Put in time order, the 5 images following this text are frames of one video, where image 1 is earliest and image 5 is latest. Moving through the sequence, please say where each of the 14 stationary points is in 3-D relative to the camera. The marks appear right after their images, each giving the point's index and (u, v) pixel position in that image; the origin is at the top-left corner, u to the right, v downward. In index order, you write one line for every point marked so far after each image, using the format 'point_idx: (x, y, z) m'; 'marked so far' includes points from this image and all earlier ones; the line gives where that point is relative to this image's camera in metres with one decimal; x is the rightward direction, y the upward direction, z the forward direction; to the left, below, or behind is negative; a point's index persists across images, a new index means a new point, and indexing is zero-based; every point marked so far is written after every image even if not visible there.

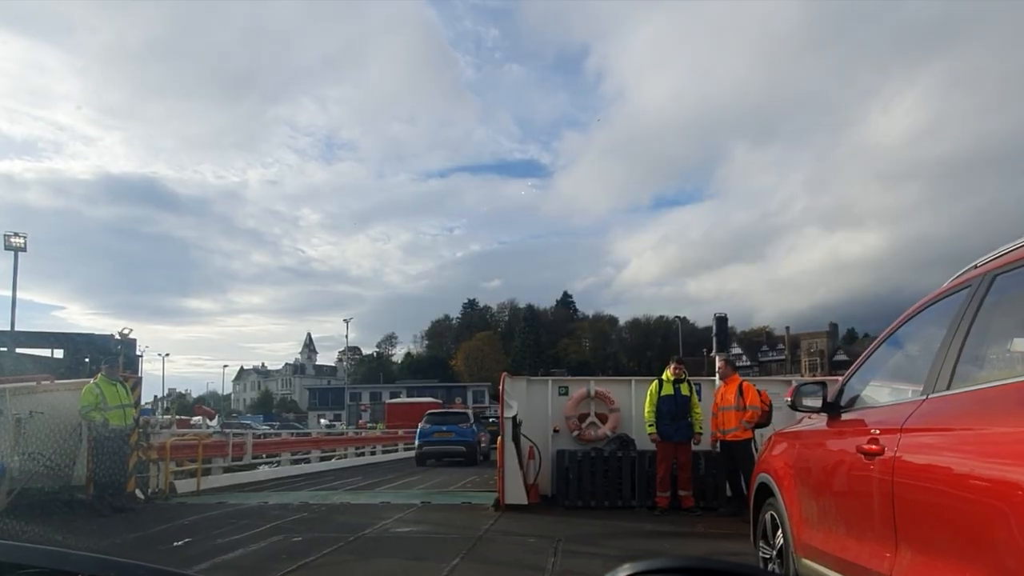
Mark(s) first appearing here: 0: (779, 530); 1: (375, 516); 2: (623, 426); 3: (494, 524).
0: (+1.4, -1.3, +4.4) m
1: (-1.5, -2.6, +9.4) m
2: (+1.4, -1.7, +10.3) m
3: (-0.2, -2.4, +8.4) m
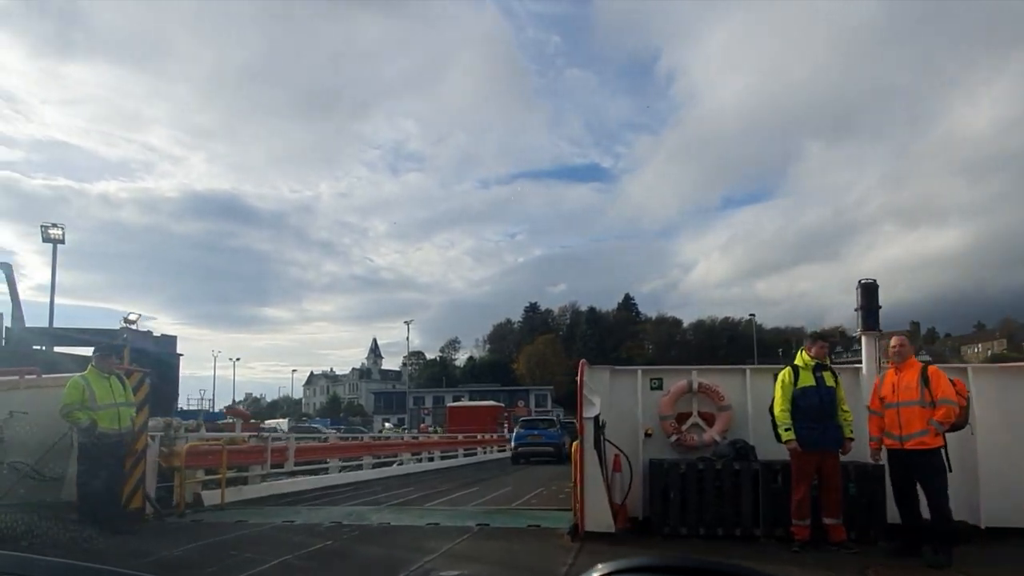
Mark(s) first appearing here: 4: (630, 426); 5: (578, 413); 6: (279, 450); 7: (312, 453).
0: (+1.7, -0.9, +2.0) m
1: (-0.8, -2.2, +7.2) m
2: (+2.1, -1.3, +8.0) m
3: (+0.5, -2.0, +6.2) m
4: (+1.1, -1.3, +8.1) m
5: (+0.6, -1.1, +7.3) m
6: (-4.8, -3.4, +17.3) m
7: (-4.6, -3.8, +19.3) m
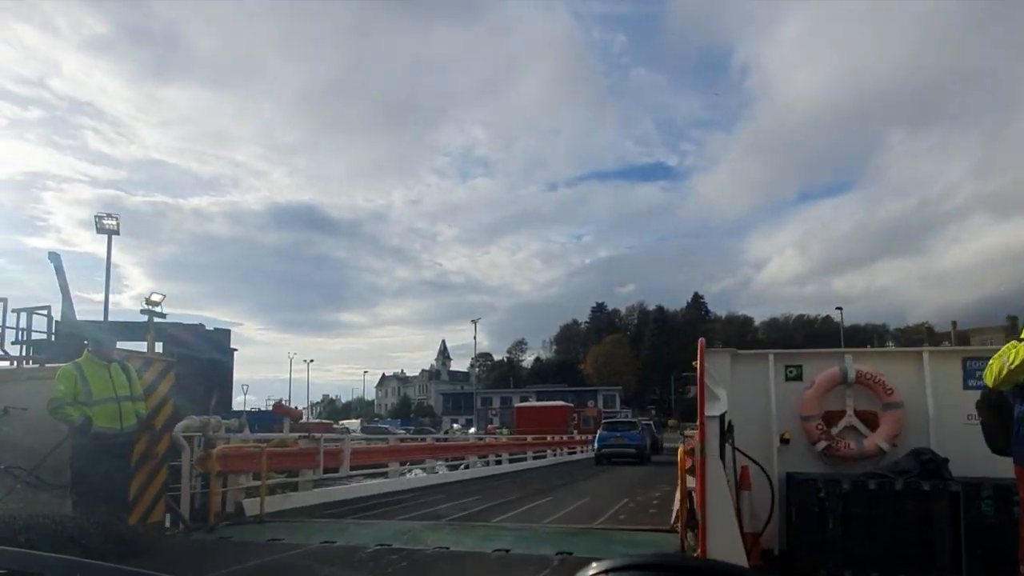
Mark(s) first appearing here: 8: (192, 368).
0: (+1.9, -0.6, 0.0) m
1: (-0.2, -1.9, +5.4) m
2: (+2.8, -1.0, +5.9) m
3: (+1.0, -1.7, +4.3) m
4: (+1.8, -1.0, +6.2) m
5: (+1.2, -0.8, +5.4) m
6: (-3.4, -3.1, +15.7) m
7: (-3.0, -3.5, +17.7) m
8: (-7.1, -1.8, +18.5) m
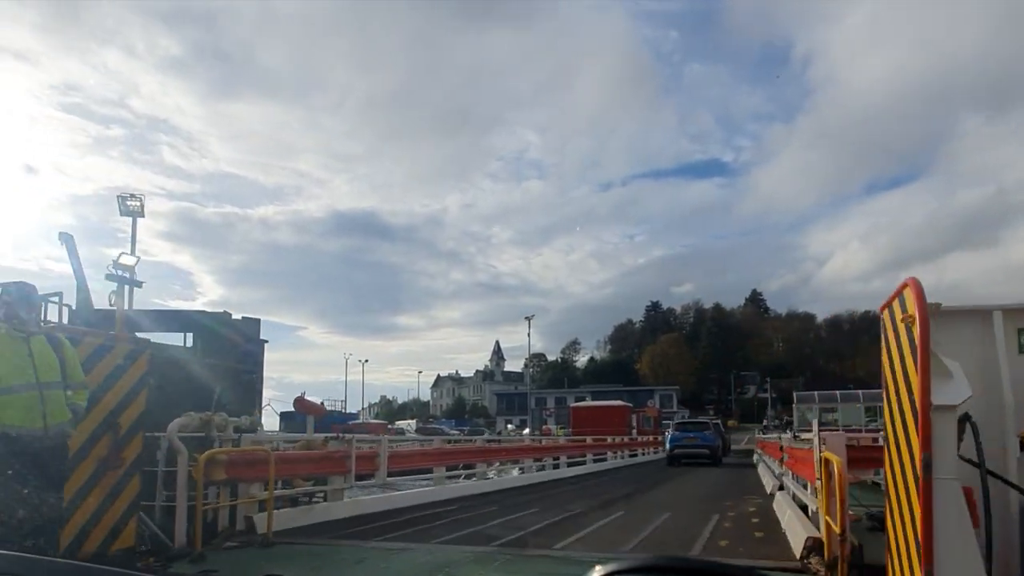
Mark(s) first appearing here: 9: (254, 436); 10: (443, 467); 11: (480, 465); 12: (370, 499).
0: (+1.9, -0.2, -2.3) m
1: (+0.1, -1.6, +3.2) m
2: (+3.2, -0.6, +3.5) m
3: (+1.2, -1.3, +2.0) m
4: (+2.2, -0.6, +3.8) m
5: (+1.5, -0.4, +3.1) m
6: (-2.4, -2.8, +13.7) m
7: (-1.9, -3.2, +15.6) m
8: (-5.9, -1.5, +16.7) m
9: (-3.4, -2.0, +11.1) m
10: (-1.4, -3.6, +16.9) m
11: (-0.8, -4.2, +19.7) m
12: (-2.2, -3.3, +13.1) m
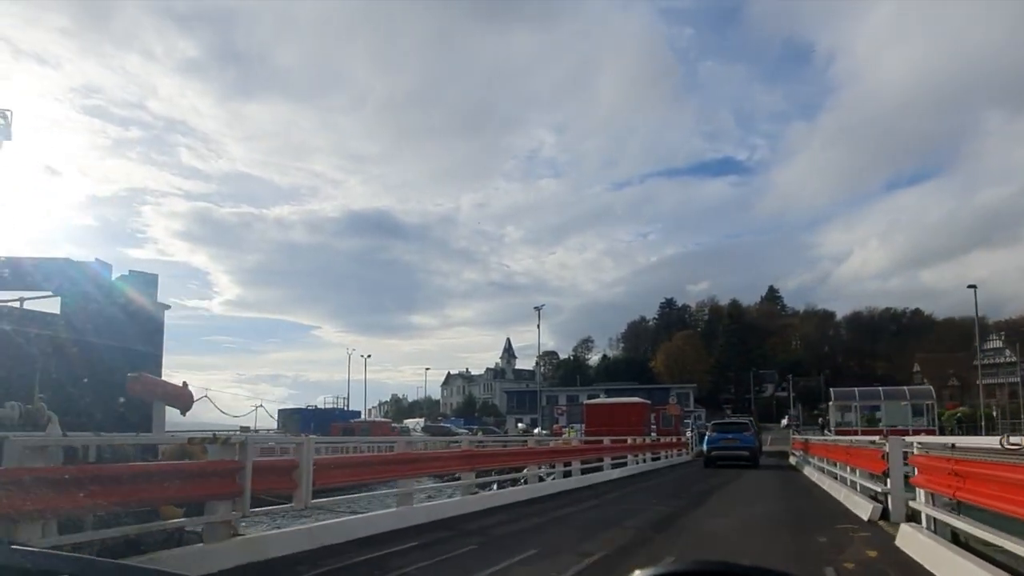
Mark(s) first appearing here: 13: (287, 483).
0: (+1.5, +0.6, -7.1) m
1: (-0.1, -0.8, -1.5) m
2: (+2.9, +0.2, -1.2) m
3: (+0.9, -0.5, -2.7) m
4: (+1.9, +0.2, -0.9) m
5: (+1.2, +0.4, -1.6) m
6: (-2.5, -2.0, +9.0) m
7: (-2.0, -2.4, +11.0) m
8: (-6.0, -0.7, +12.1) m
9: (-3.6, -1.2, +6.4) m
10: (-1.5, -2.8, +12.2) m
11: (-0.8, -3.4, +15.0) m
12: (-2.4, -2.5, +8.4) m
13: (-2.5, -2.1, +9.0) m
